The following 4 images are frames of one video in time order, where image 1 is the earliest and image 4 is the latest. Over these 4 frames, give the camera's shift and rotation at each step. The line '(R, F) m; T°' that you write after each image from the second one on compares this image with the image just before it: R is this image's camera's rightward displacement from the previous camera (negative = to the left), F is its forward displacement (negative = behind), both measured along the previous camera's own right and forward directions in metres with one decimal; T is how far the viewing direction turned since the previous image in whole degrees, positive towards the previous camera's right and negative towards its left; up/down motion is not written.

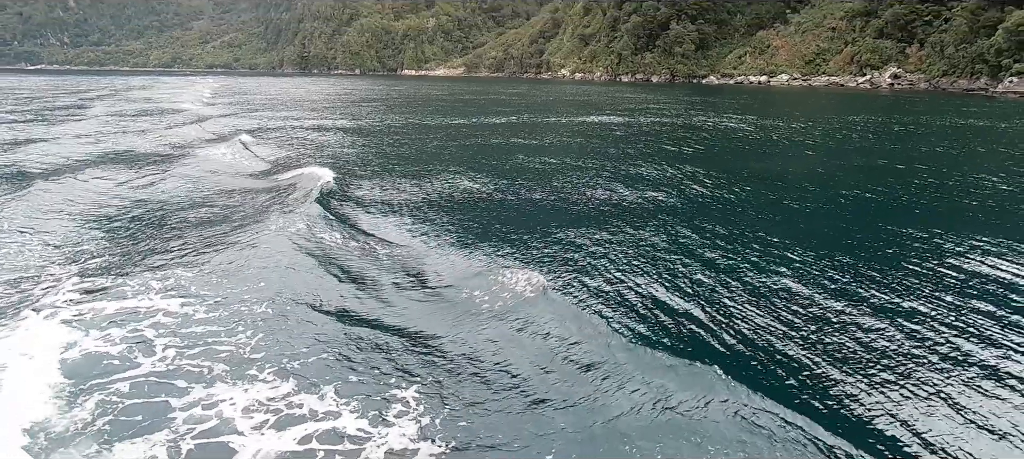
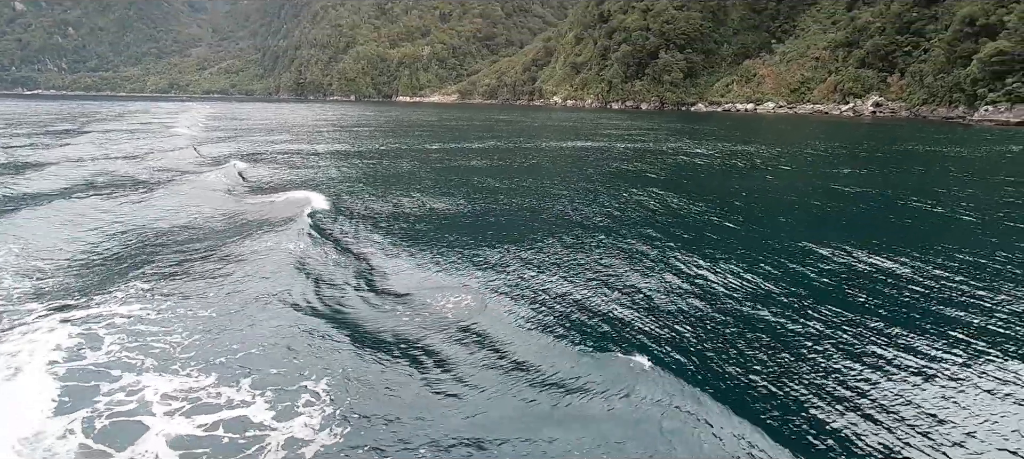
(+1.3, -0.9) m; +1°
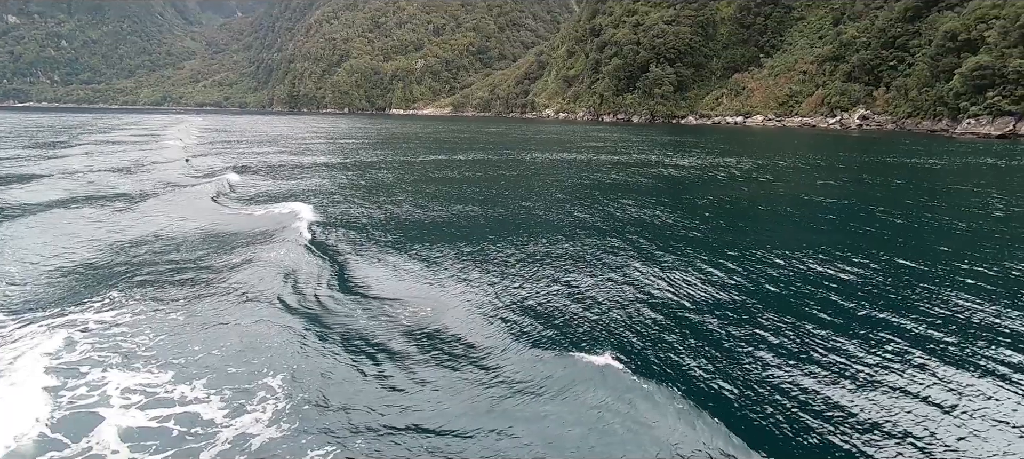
(+0.7, -0.4) m; +1°
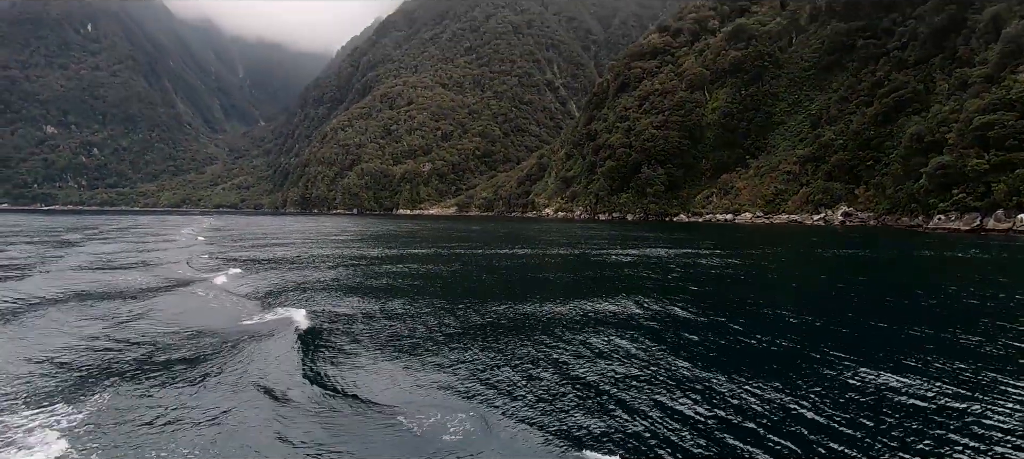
(+4.6, -3.4) m; -1°
